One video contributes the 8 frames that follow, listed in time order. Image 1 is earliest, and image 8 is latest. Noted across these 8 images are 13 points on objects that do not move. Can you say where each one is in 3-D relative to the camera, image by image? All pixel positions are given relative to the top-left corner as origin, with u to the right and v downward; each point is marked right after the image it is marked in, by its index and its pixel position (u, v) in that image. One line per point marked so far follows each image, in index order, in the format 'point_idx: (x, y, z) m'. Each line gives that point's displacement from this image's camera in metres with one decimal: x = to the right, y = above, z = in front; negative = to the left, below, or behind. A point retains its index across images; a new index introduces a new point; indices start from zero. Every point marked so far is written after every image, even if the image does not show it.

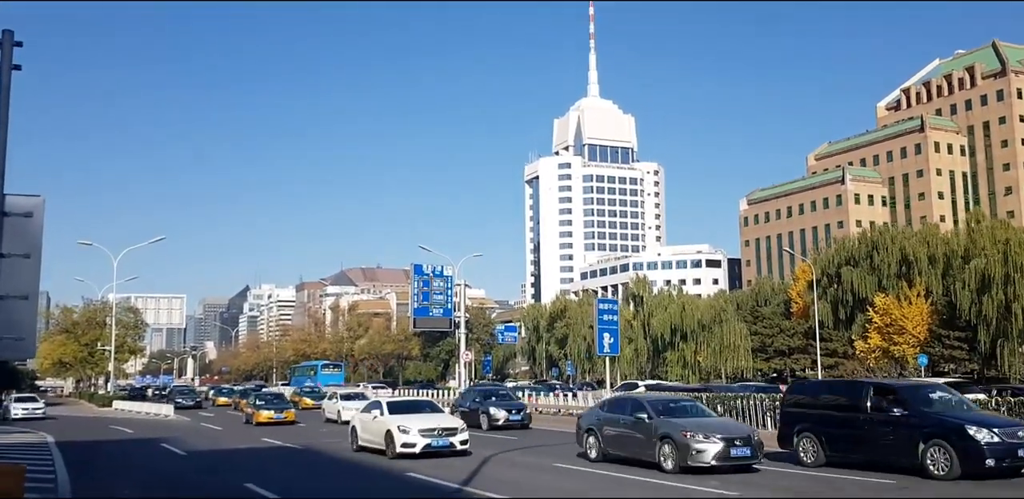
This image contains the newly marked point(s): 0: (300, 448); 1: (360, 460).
0: (-4.8, -4.5, +19.7) m
1: (-2.9, -4.2, +17.4) m
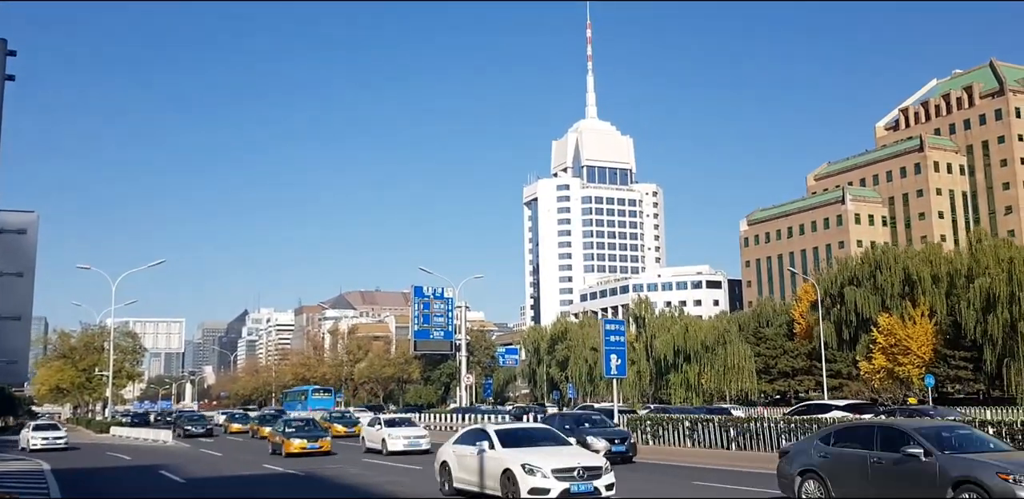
0: (-4.6, -5.0, +19.2) m
1: (-2.8, -4.6, +16.9) m
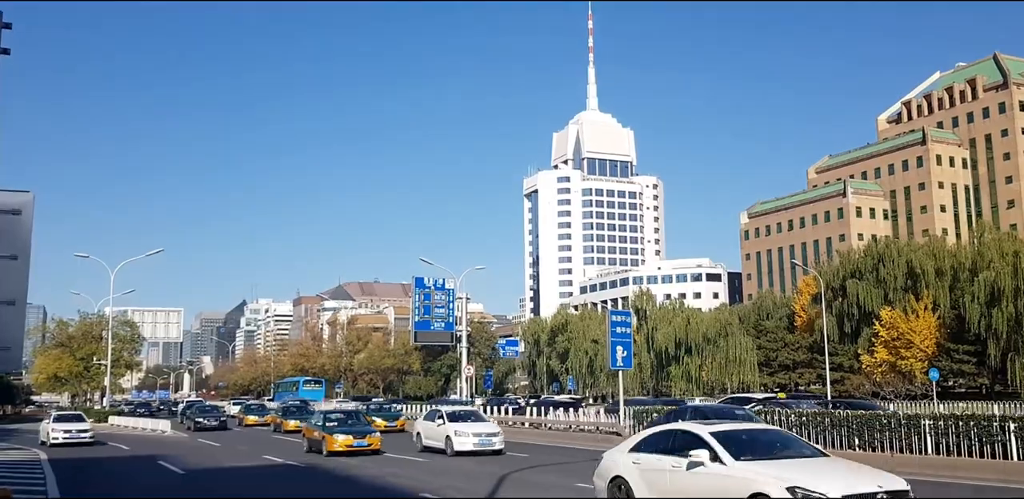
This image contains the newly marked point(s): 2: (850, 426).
0: (-4.6, -4.7, +19.0) m
1: (-2.7, -4.4, +16.7) m
2: (+7.7, -4.0, +19.7) m
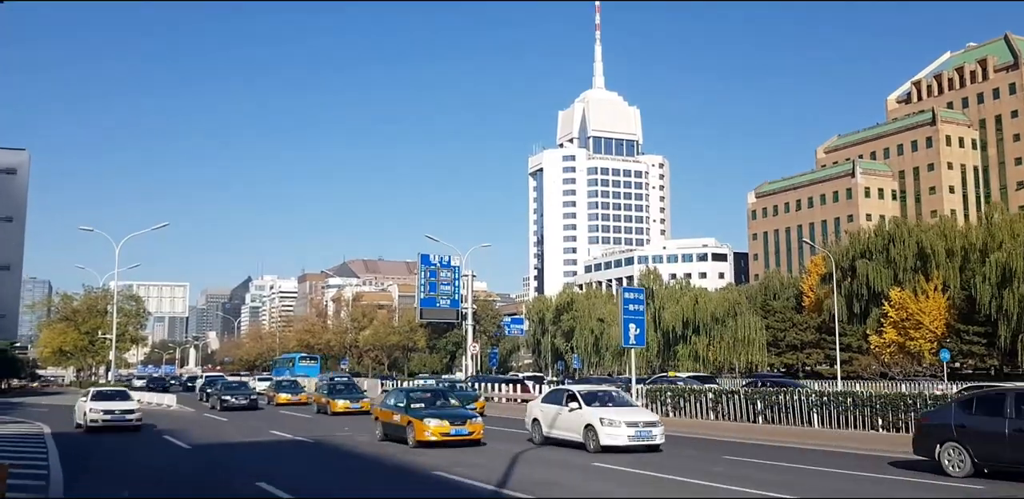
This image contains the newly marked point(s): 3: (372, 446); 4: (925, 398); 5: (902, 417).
0: (-4.3, -4.1, +18.7) m
1: (-2.4, -3.9, +16.3) m
2: (+8.0, -3.5, +19.3) m
3: (-2.9, -4.1, +18.1) m
4: (+8.7, -3.1, +18.3) m
5: (+8.3, -3.6, +18.7) m
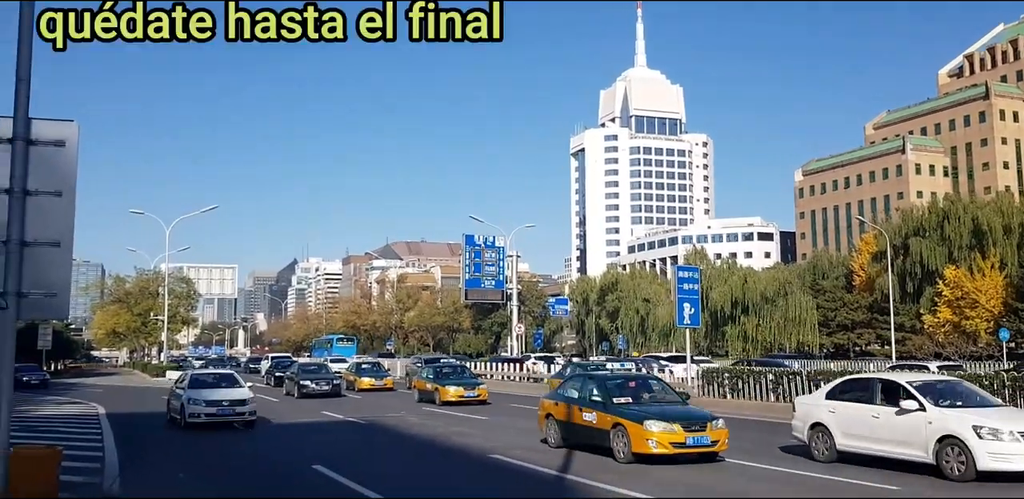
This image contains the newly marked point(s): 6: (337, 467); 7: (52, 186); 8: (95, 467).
0: (-3.2, -3.7, +18.5) m
1: (-1.4, -3.5, +16.1) m
2: (+9.1, -3.0, +18.6) m
3: (-1.8, -3.7, +17.9) m
4: (+9.7, -2.6, +17.5) m
5: (+9.4, -3.1, +17.9) m
6: (-2.6, -3.2, +12.8) m
7: (-4.1, +0.6, +7.8) m
8: (-6.5, -3.4, +13.6) m
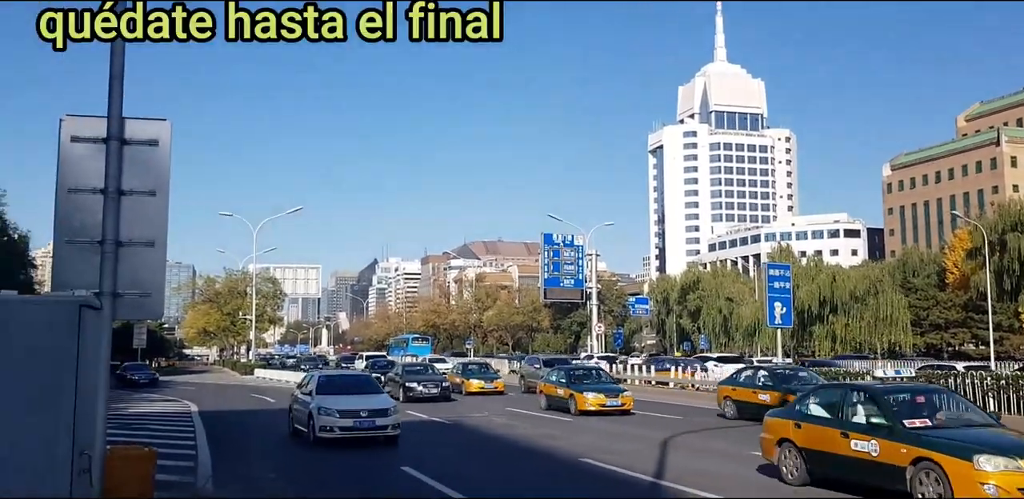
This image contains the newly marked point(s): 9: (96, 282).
0: (-1.4, -3.7, +18.4) m
1: (+0.1, -3.5, +15.9) m
2: (+10.9, -2.9, +17.4) m
3: (-0.1, -3.6, +17.7) m
4: (+11.4, -2.5, +16.3) m
5: (+11.1, -3.0, +16.7) m
6: (-1.3, -3.2, +12.7) m
7: (-3.3, +0.6, +7.9) m
8: (-5.1, -3.4, +13.9) m
9: (-3.6, -0.2, +7.6) m
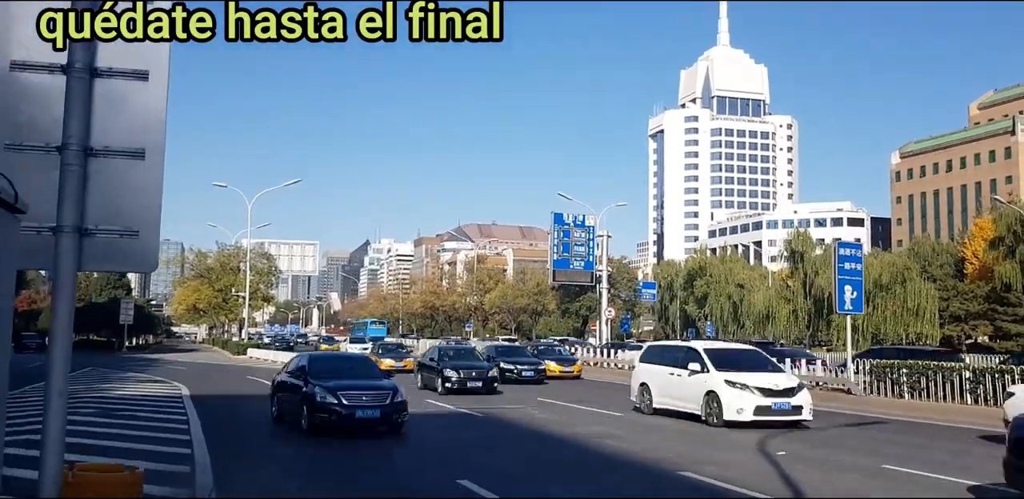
0: (-0.7, -3.1, +16.1) m
1: (+0.9, -2.9, +13.6) m
2: (+11.6, -2.5, +15.2) m
3: (+0.7, -3.1, +15.4) m
4: (+12.2, -2.2, +14.1) m
5: (+11.9, -2.7, +14.6) m
6: (-0.5, -2.7, +10.4) m
7: (-2.4, +1.1, +5.5) m
8: (-4.4, -2.8, +11.5) m
9: (-2.7, +0.2, +5.2) m
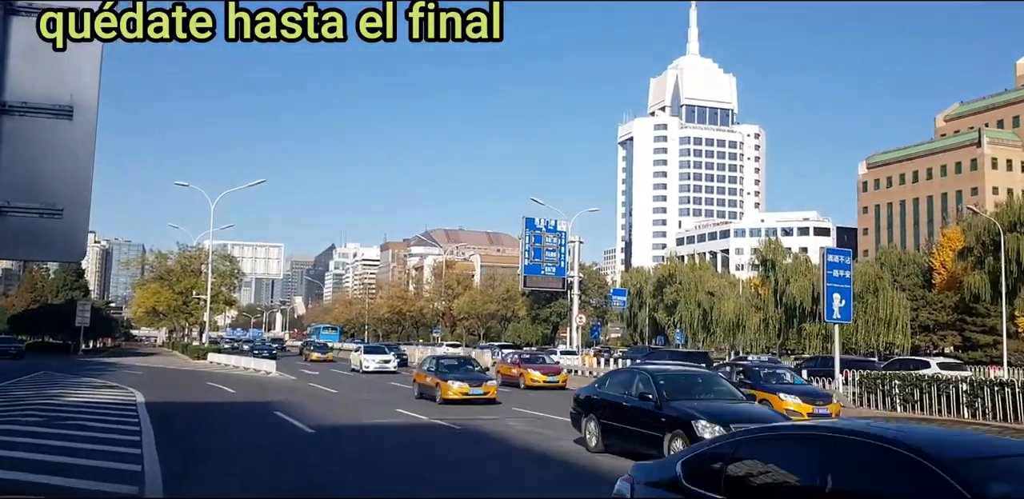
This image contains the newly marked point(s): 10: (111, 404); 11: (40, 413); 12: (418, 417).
0: (-1.1, -3.1, +15.2) m
1: (+0.6, -3.0, +12.8) m
2: (+11.2, -2.7, +14.8) m
3: (+0.3, -3.1, +14.5) m
4: (+11.8, -2.4, +13.7) m
5: (+11.5, -2.8, +14.2) m
6: (-0.7, -2.7, +9.5) m
7: (-2.3, +1.1, +4.6) m
8: (-4.6, -2.8, +10.5) m
9: (-2.7, +0.3, +4.3) m
10: (-9.0, -3.5, +19.7) m
11: (-9.5, -3.3, +17.7) m
12: (-2.0, -3.3, +17.4) m
